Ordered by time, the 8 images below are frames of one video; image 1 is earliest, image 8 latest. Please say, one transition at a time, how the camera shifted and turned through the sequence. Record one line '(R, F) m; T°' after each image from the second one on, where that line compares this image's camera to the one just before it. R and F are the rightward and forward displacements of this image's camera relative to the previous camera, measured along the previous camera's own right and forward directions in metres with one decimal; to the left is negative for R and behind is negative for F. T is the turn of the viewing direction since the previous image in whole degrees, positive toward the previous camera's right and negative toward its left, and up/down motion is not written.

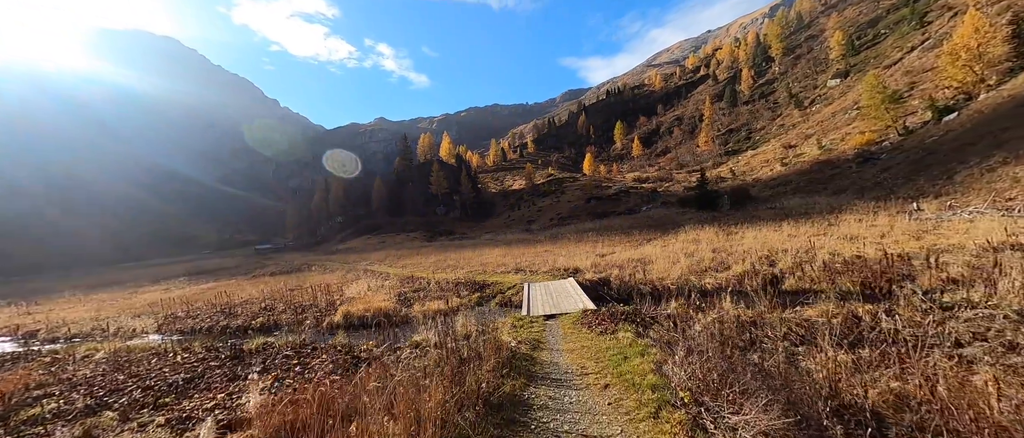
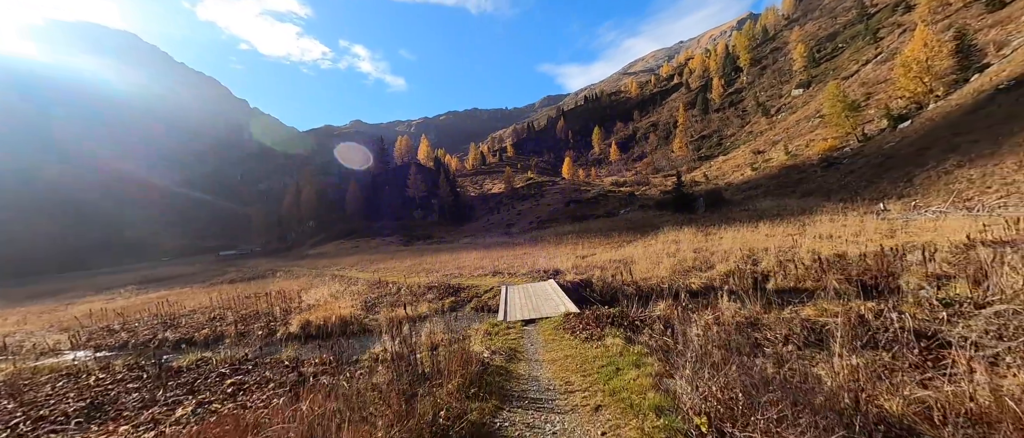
(+0.1, +0.9) m; +3°
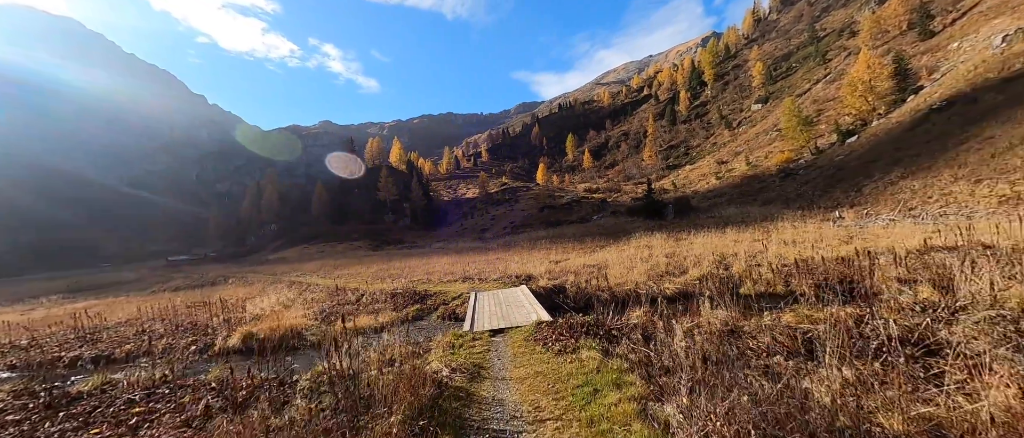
(+0.1, +0.6) m; +4°
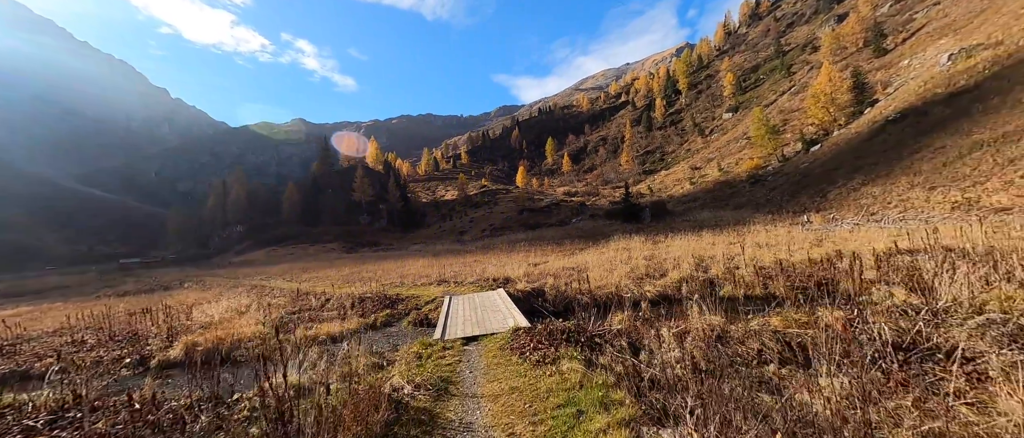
(+0.1, +0.5) m; +3°
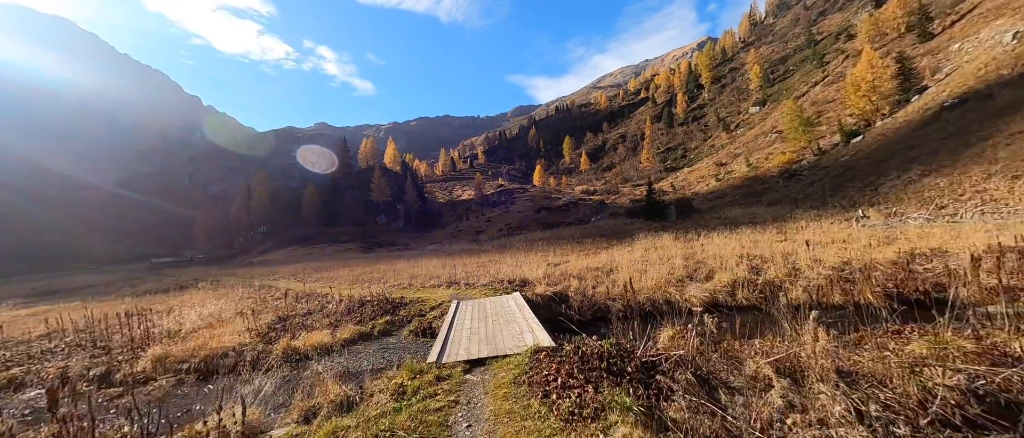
(0.0, +1.7) m; -3°
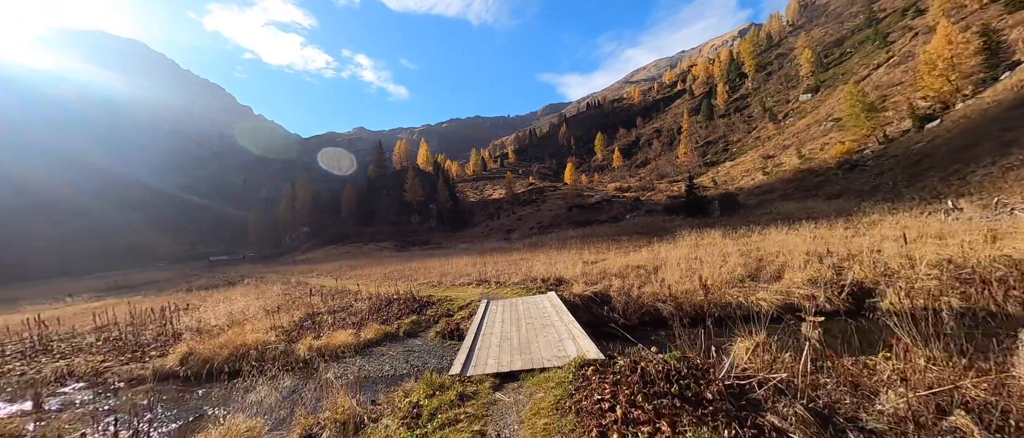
(-0.1, +1.0) m; -5°
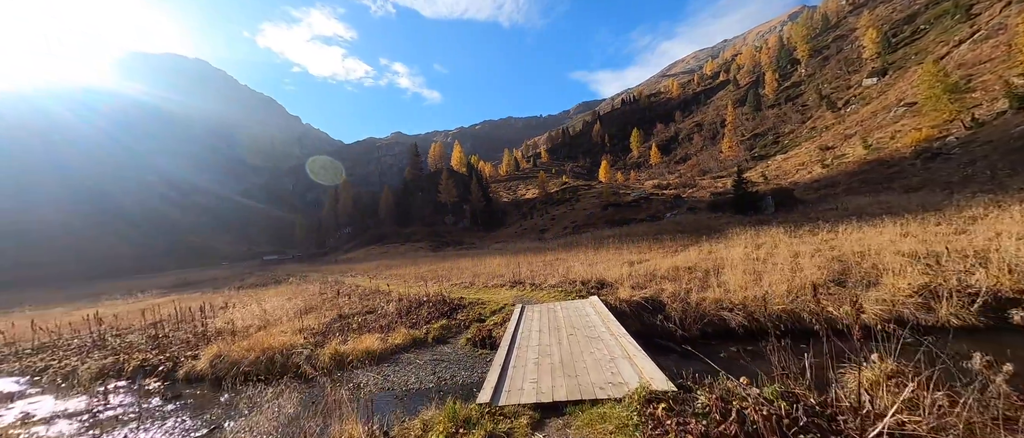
(-0.1, +0.9) m; -6°
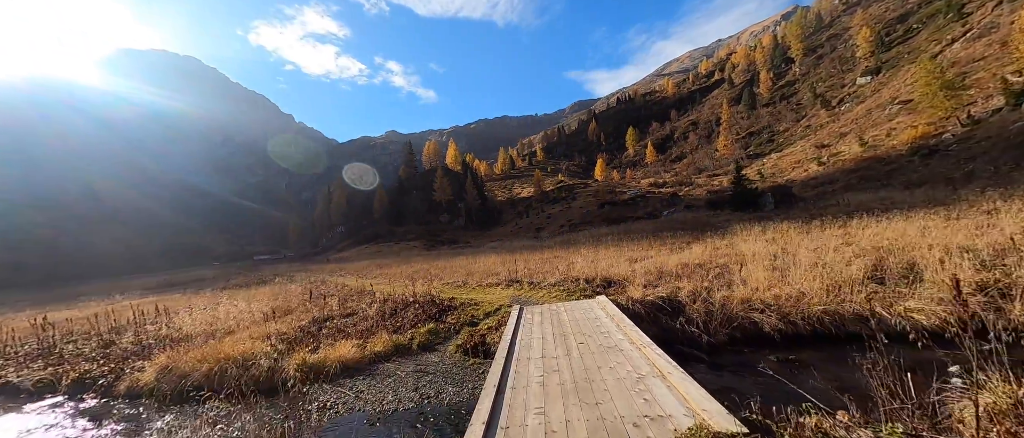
(0.0, +1.1) m; +1°
